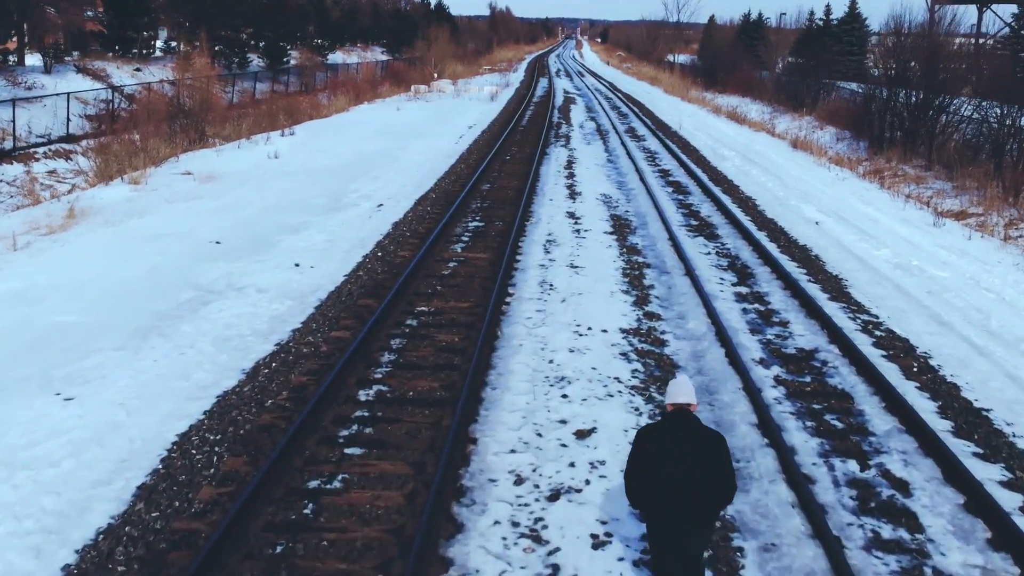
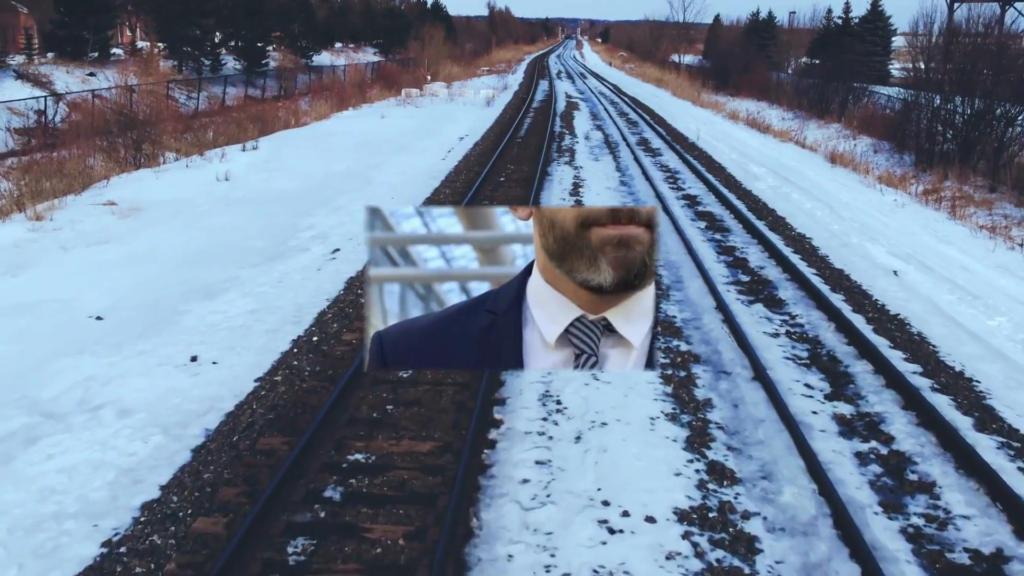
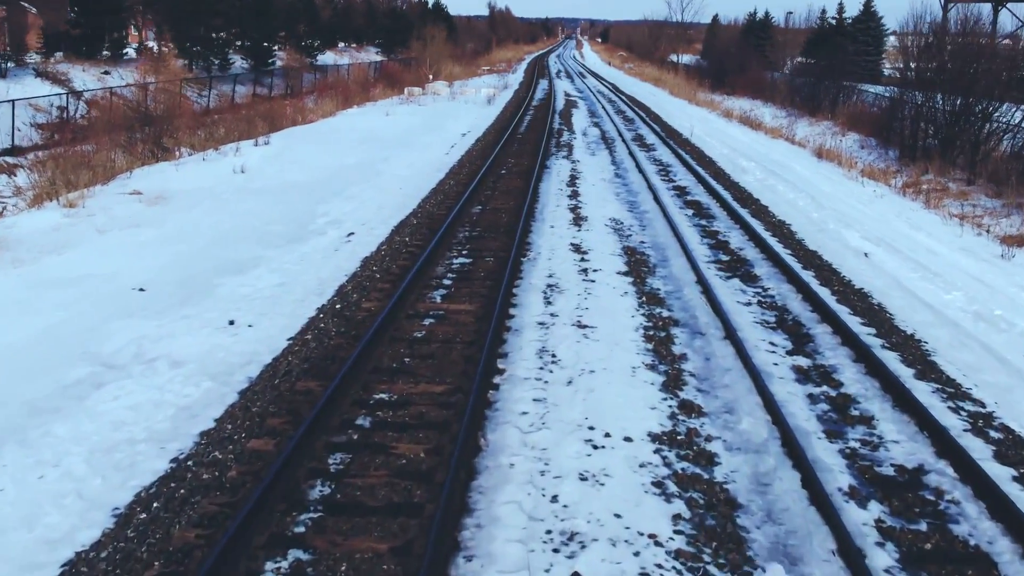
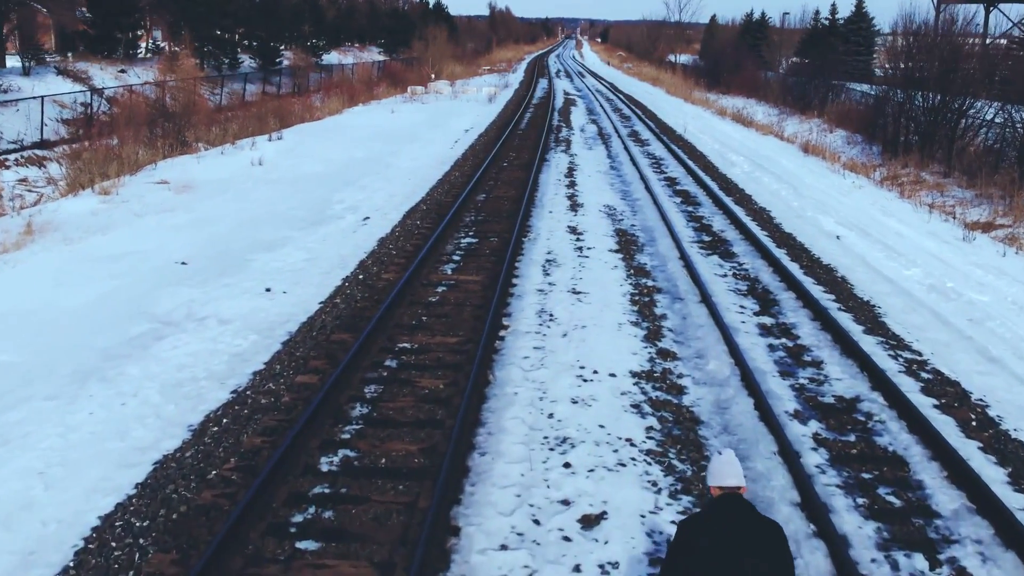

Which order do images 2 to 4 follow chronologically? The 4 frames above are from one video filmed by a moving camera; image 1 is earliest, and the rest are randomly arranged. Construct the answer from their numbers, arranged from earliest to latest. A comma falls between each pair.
4, 3, 2
